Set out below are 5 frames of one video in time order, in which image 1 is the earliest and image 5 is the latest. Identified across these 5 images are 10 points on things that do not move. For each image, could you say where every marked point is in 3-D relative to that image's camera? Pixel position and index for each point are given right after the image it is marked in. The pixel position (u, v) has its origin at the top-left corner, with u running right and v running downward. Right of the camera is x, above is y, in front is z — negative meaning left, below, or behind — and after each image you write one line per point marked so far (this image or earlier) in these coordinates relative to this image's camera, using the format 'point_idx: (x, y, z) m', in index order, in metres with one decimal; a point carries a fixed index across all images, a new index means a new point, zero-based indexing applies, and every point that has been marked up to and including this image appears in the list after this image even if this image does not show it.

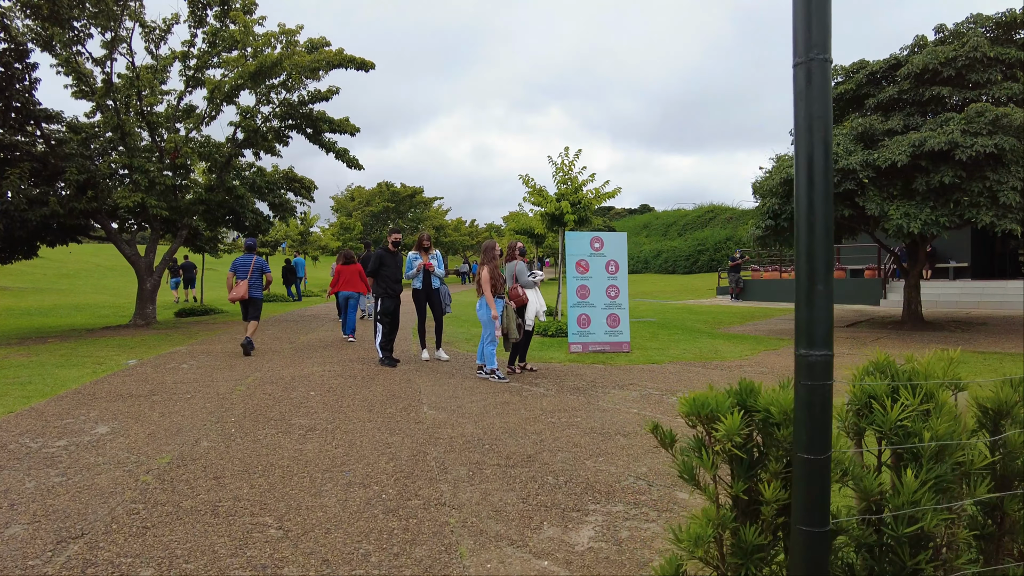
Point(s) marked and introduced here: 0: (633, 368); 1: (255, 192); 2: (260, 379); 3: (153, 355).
0: (+1.6, -1.1, +8.7) m
1: (-5.9, +2.2, +15.4) m
2: (-2.8, -1.0, +7.4) m
3: (-5.2, -1.0, +9.7) m
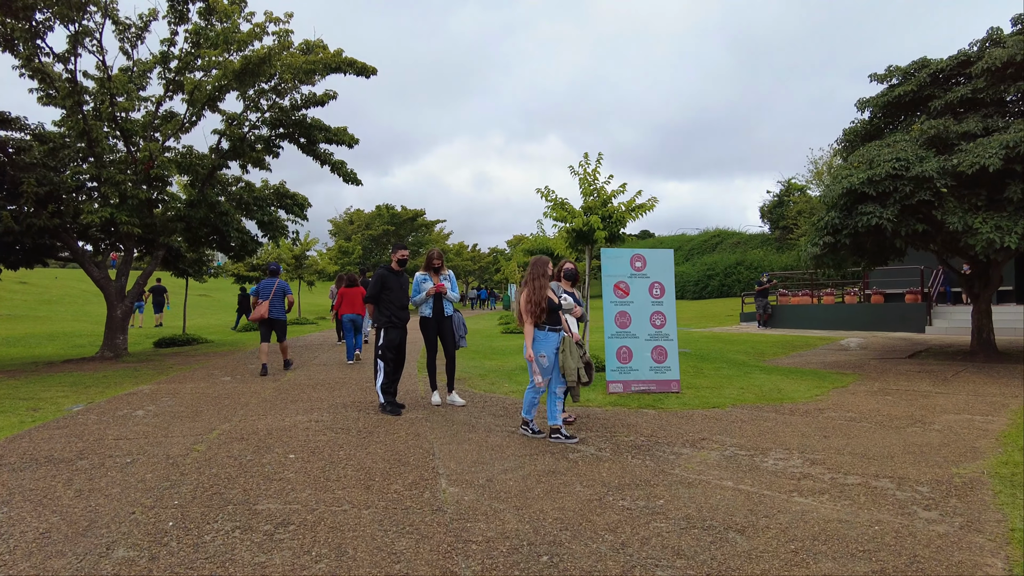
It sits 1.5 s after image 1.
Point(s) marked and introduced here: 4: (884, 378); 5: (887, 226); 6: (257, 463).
0: (+1.9, -1.4, +7.0) m
1: (-5.6, +1.6, +13.9) m
2: (-2.5, -1.3, +5.8) m
3: (-4.9, -1.3, +8.0) m
4: (+5.5, -1.3, +10.0) m
5: (+5.5, +0.9, +9.9) m
6: (-1.9, -1.3, +4.9) m
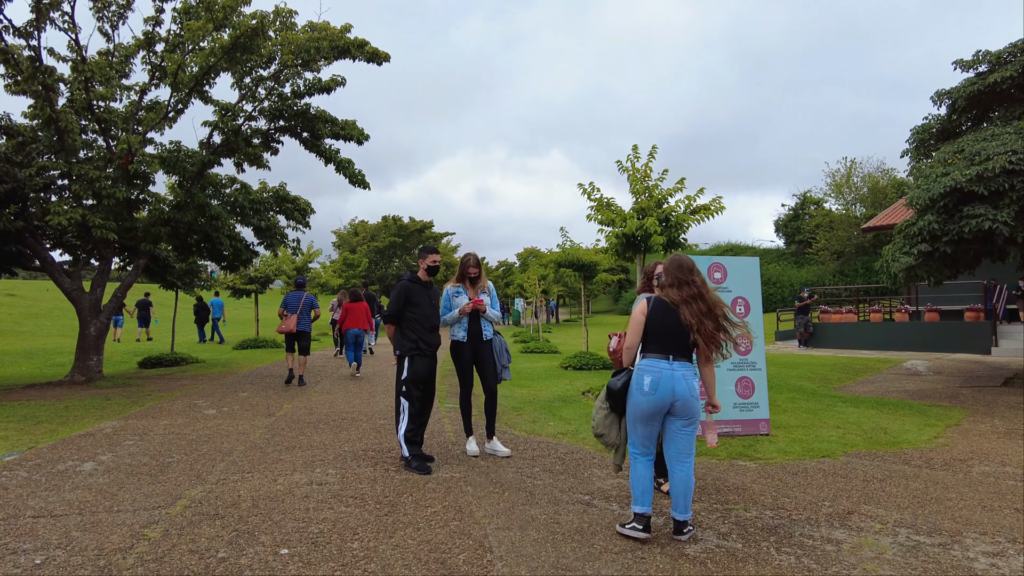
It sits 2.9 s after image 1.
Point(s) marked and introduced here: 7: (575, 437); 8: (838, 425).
0: (+2.4, -1.5, +5.4) m
1: (-5.1, +1.4, +12.3) m
2: (-2.0, -1.4, +4.2) m
3: (-4.4, -1.4, +6.4) m
4: (+6.0, -1.6, +8.3) m
5: (+6.1, +0.7, +8.3) m
6: (-1.4, -1.4, +3.3) m
7: (+0.6, -1.5, +6.7) m
8: (+3.7, -1.5, +7.6) m
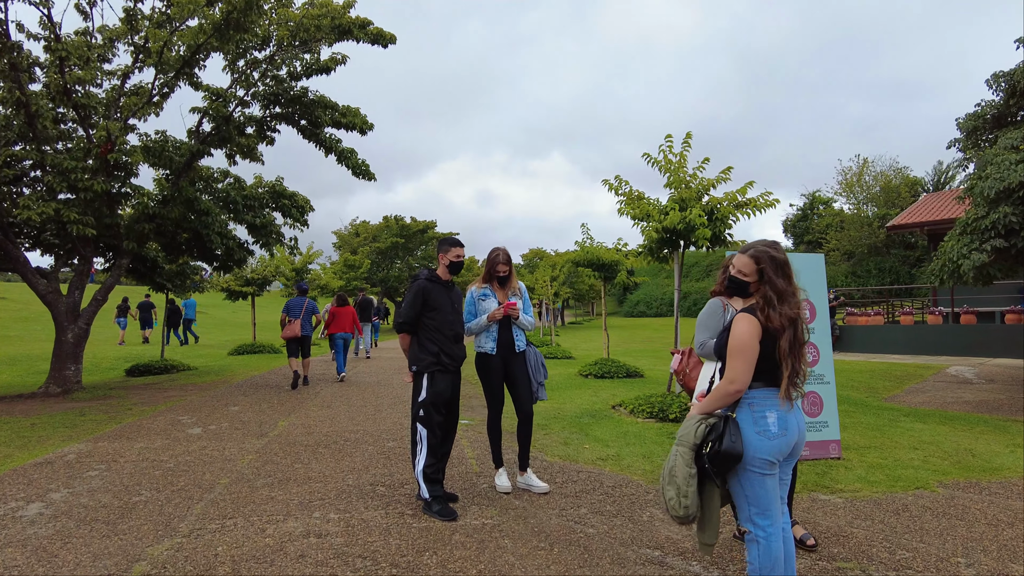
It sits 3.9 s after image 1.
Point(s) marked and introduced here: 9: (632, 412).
0: (+2.7, -1.5, +4.4) m
1: (-4.8, +1.3, +11.3) m
2: (-1.7, -1.4, +3.2) m
3: (-4.1, -1.5, +5.4) m
4: (+6.3, -1.6, +7.3) m
5: (+6.3, +0.7, +7.3) m
6: (-1.1, -1.4, +2.3) m
7: (+0.9, -1.5, +5.7) m
8: (+4.0, -1.5, +6.7) m
9: (+1.4, -1.5, +8.0) m
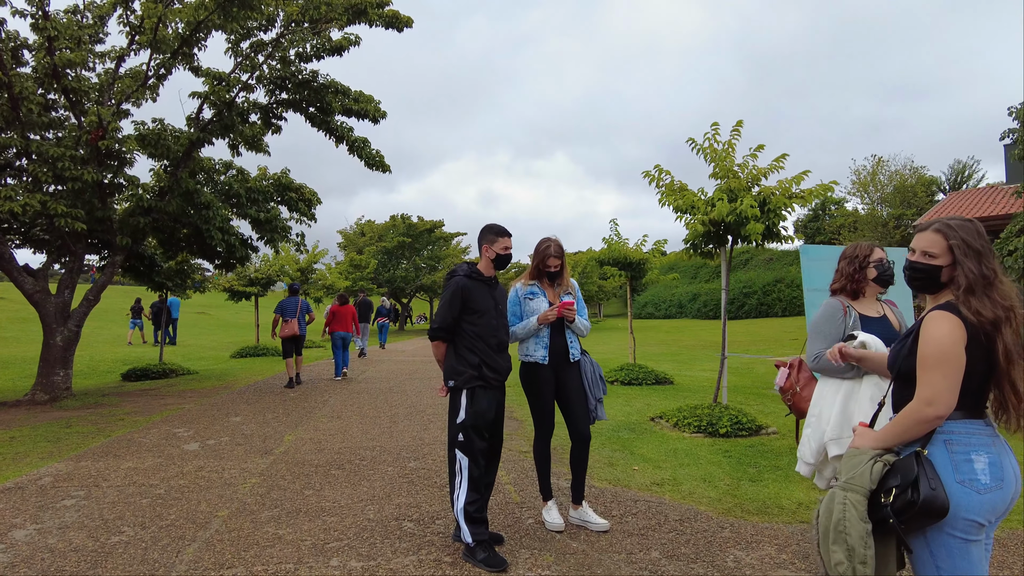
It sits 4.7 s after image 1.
0: (+3.0, -1.5, +3.6) m
1: (-4.5, +1.3, +10.6) m
2: (-1.4, -1.3, +2.4) m
3: (-3.8, -1.4, +4.7) m
4: (+6.7, -1.6, +6.5) m
5: (+6.7, +0.7, +6.5) m
6: (-0.8, -1.3, +1.5) m
7: (+1.2, -1.5, +5.0) m
8: (+4.3, -1.5, +5.9) m
9: (+1.8, -1.5, +7.2) m
